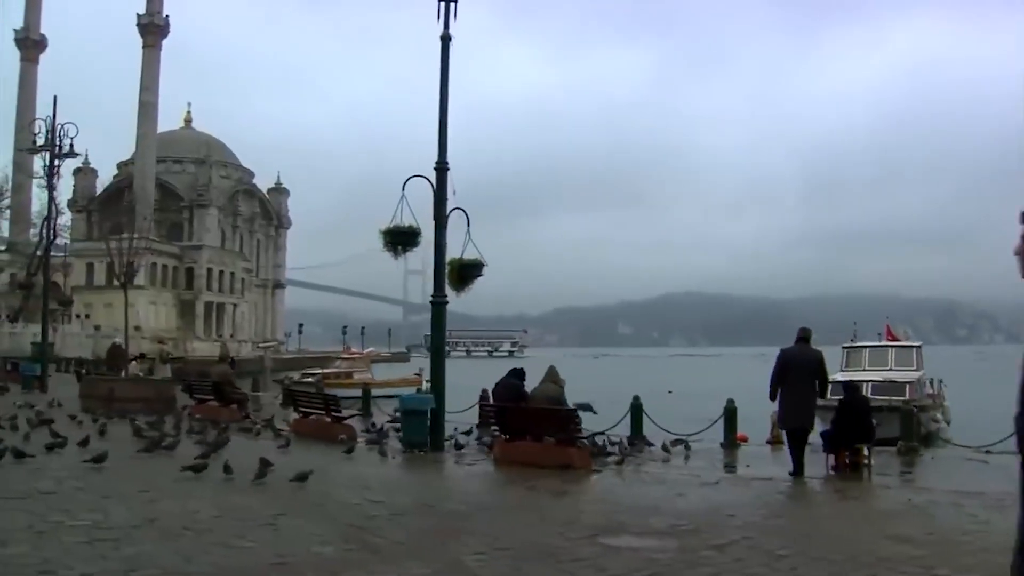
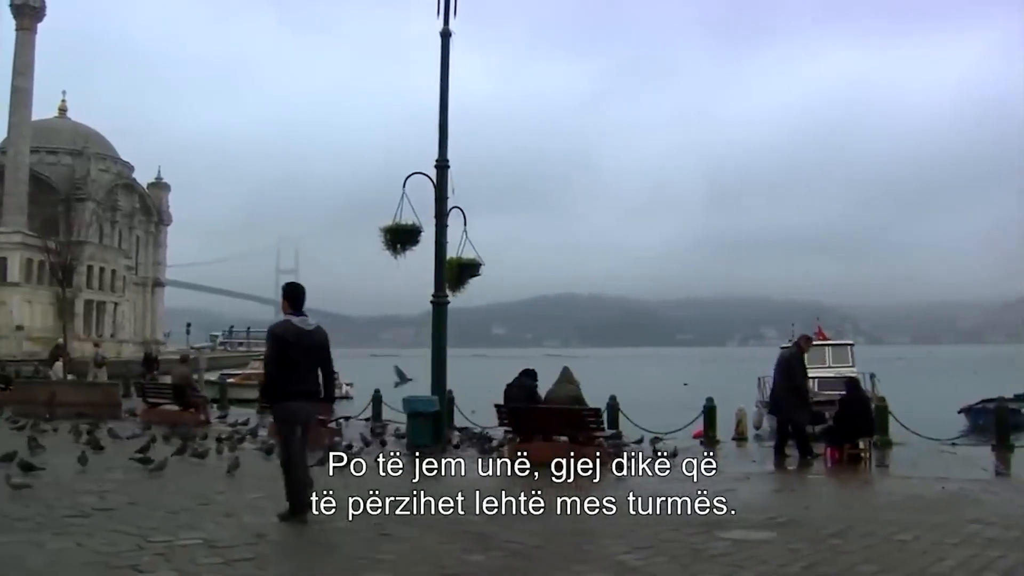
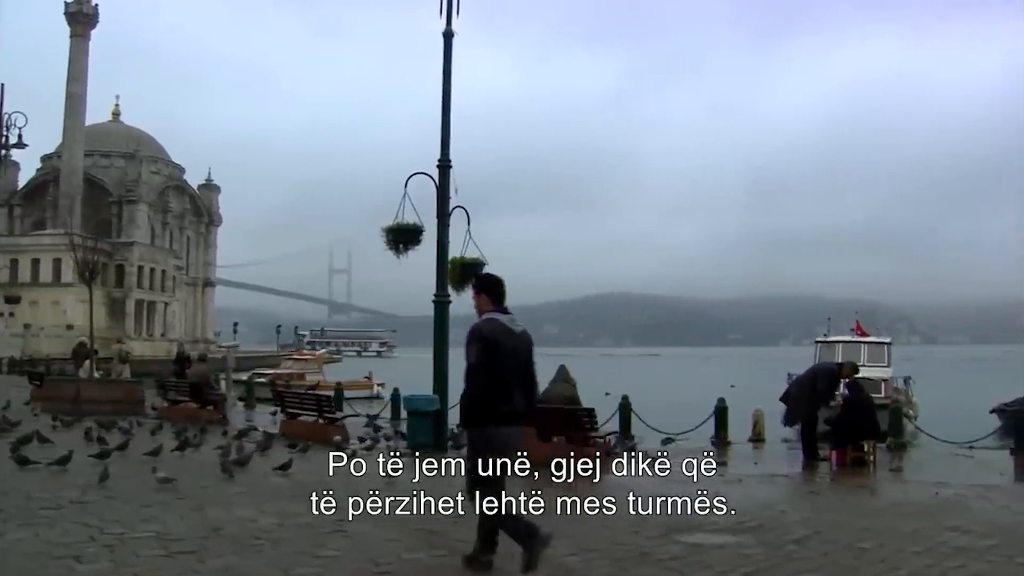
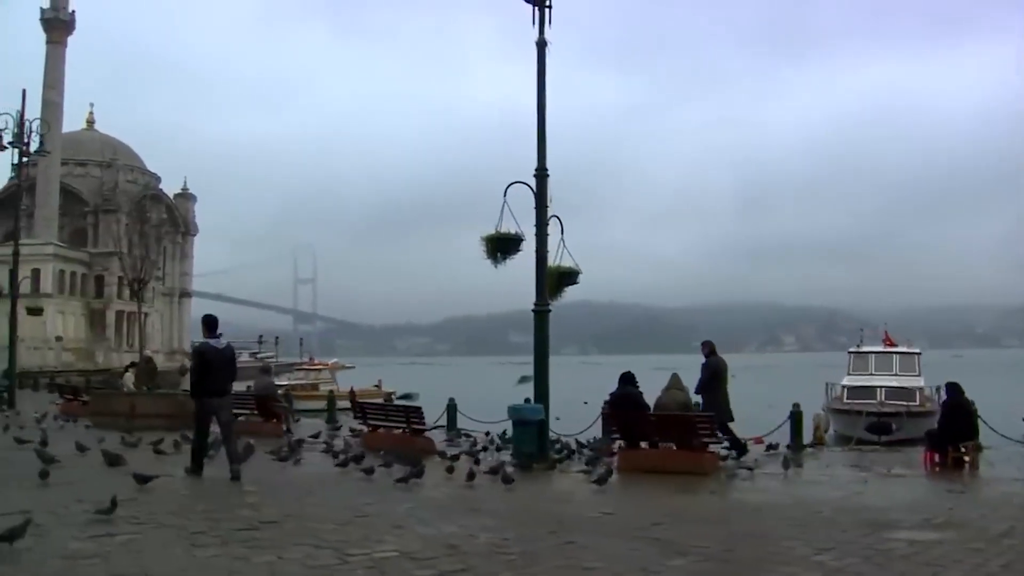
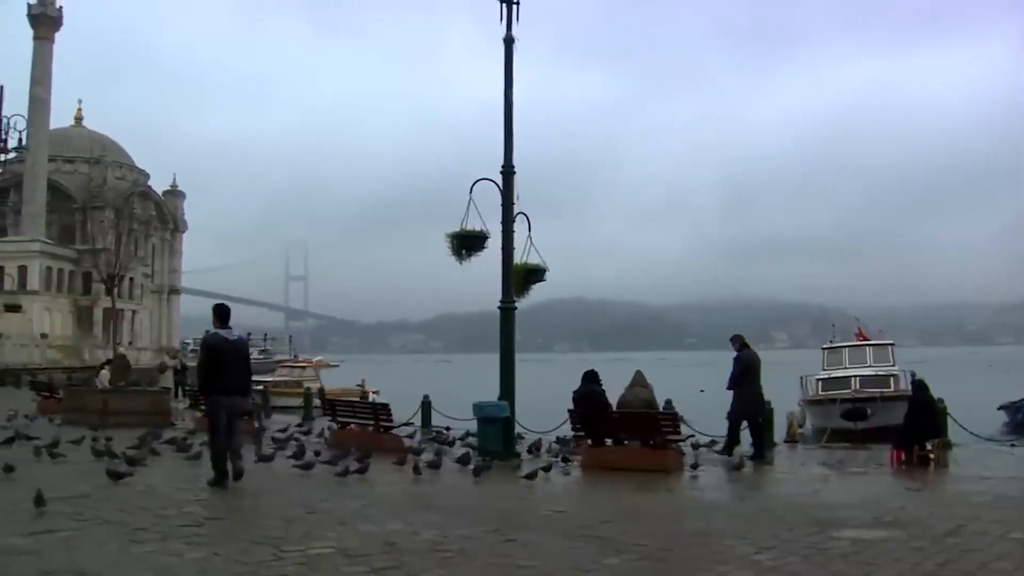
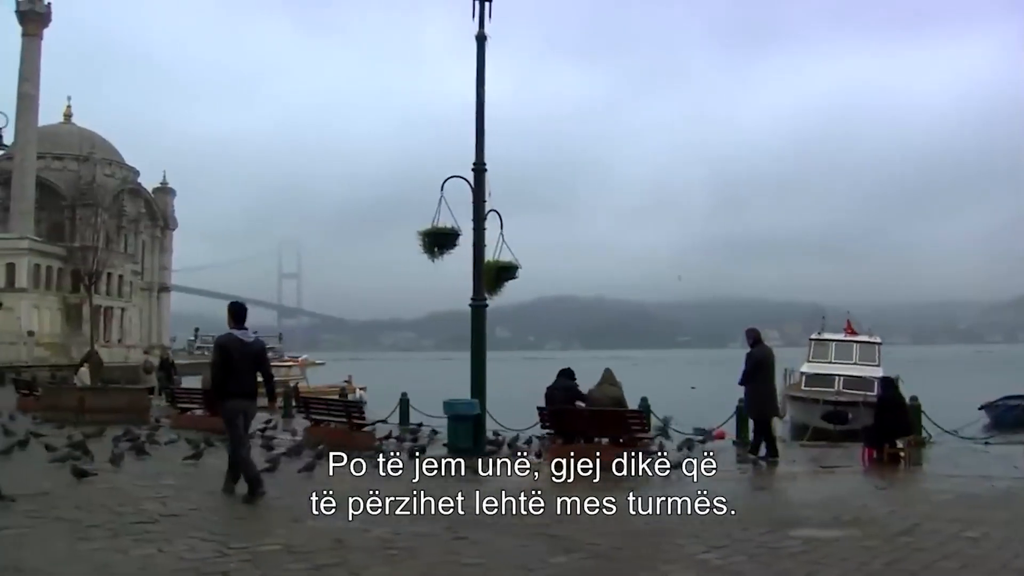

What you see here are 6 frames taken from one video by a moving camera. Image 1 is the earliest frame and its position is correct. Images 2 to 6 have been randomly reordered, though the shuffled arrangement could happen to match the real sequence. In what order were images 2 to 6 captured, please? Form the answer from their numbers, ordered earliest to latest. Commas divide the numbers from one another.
3, 2, 6, 5, 4
